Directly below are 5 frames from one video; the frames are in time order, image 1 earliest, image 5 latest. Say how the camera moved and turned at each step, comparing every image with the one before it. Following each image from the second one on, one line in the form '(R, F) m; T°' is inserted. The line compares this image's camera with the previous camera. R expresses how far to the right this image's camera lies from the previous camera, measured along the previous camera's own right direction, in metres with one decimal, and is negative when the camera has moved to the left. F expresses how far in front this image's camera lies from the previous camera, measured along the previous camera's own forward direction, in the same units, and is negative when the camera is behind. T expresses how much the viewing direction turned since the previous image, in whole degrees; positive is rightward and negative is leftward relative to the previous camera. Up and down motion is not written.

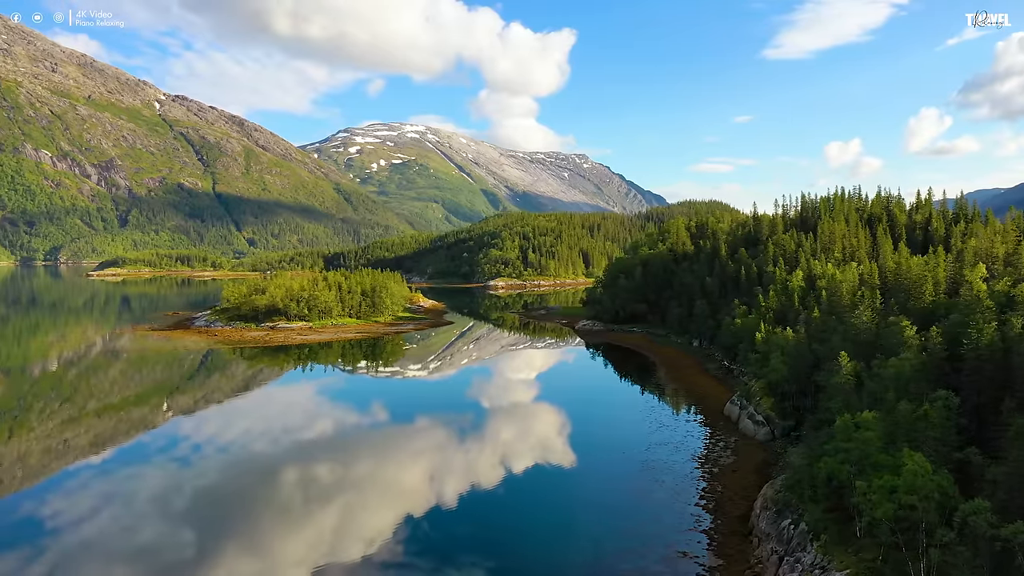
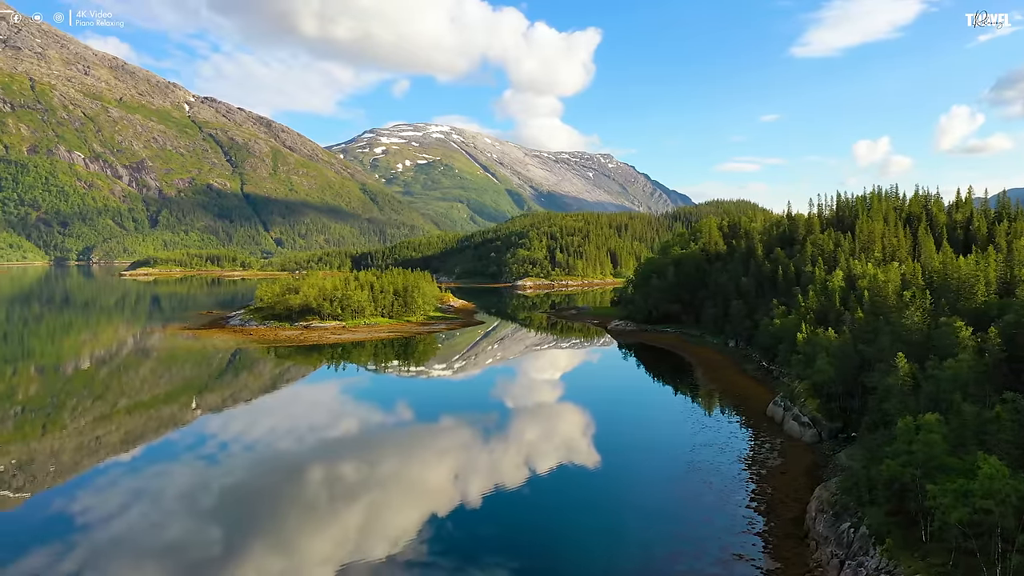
(-0.7, +0.1) m; -1°
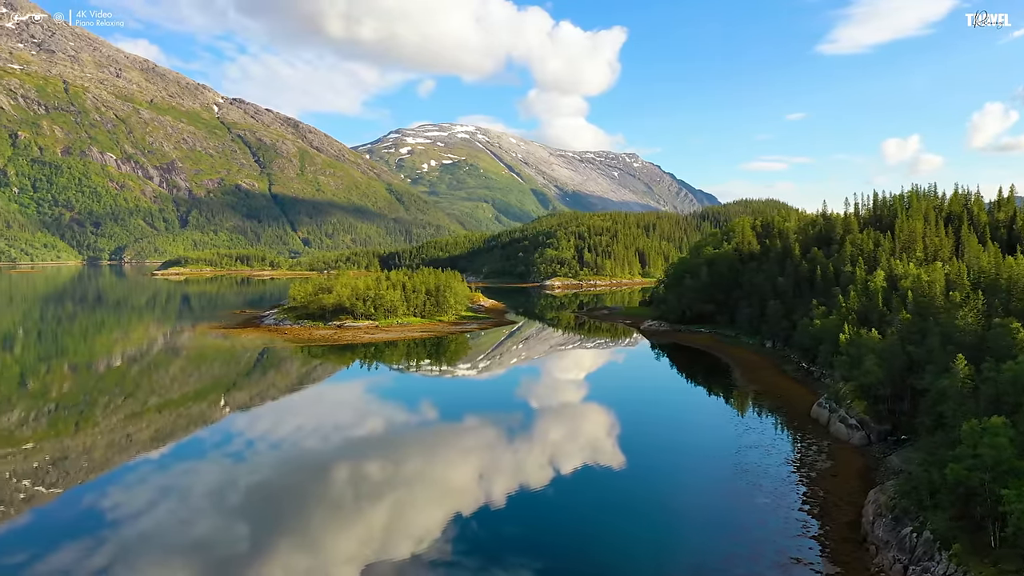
(-0.7, 0.0) m; -1°
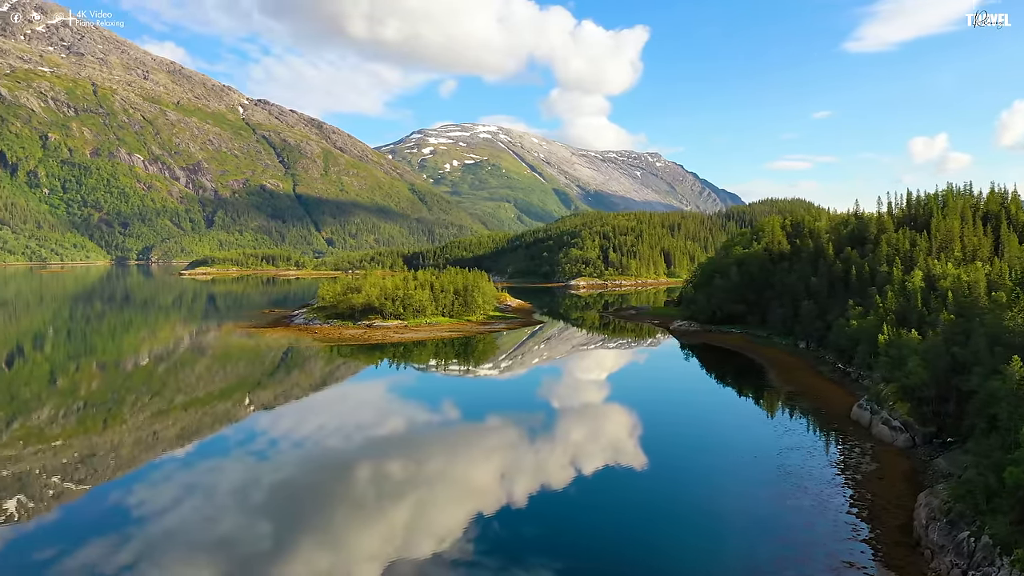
(-0.6, 0.0) m; -1°
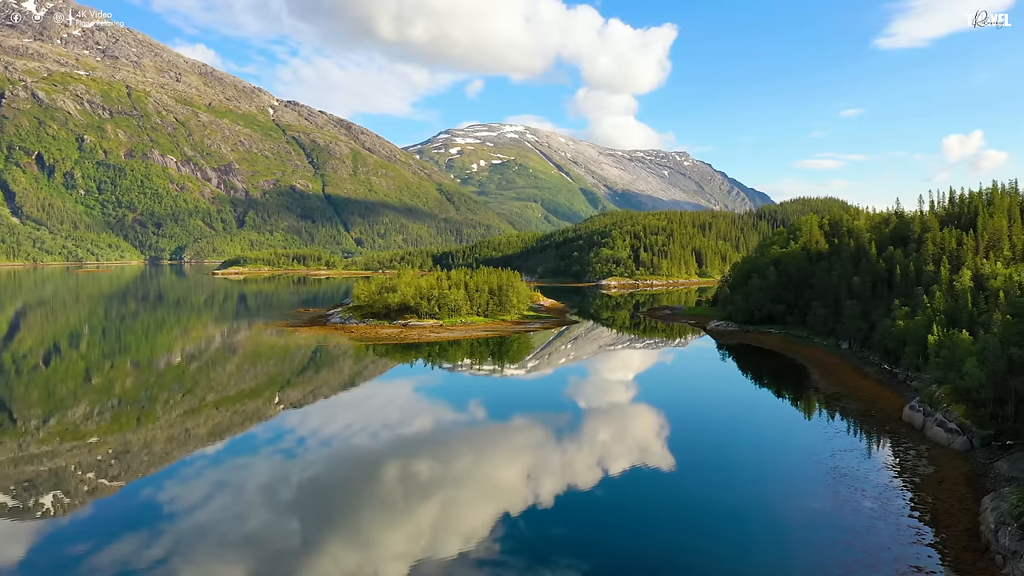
(-0.8, 0.0) m; -1°
